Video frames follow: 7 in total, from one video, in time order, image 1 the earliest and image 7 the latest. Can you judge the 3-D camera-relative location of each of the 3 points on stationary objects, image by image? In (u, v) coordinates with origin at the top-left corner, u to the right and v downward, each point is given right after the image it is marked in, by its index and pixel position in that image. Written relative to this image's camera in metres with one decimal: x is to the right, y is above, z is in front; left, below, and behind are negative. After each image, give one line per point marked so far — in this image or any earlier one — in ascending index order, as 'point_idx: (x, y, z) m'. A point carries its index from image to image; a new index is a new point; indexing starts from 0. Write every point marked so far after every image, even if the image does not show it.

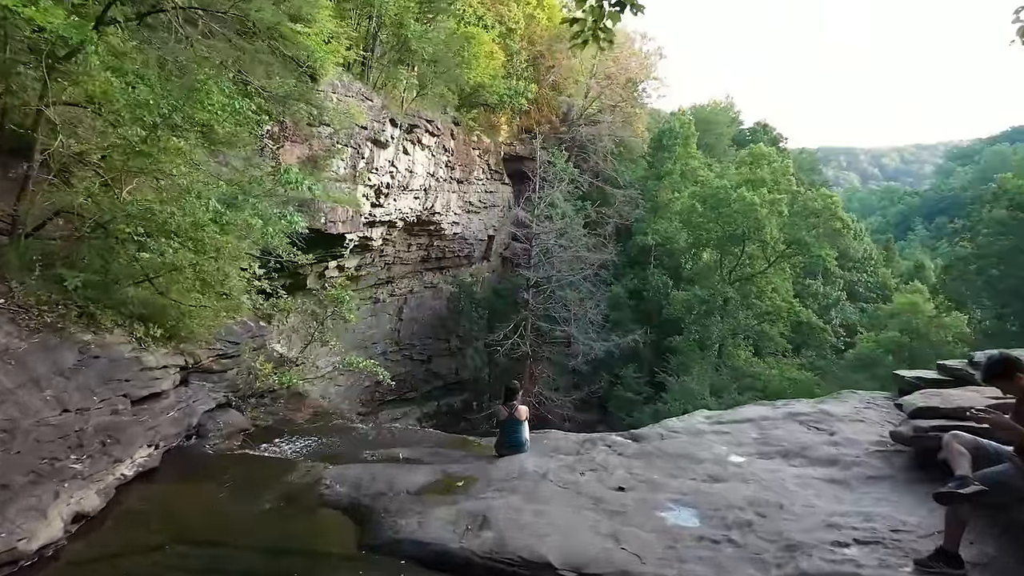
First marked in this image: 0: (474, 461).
0: (-0.2, -1.2, +5.5) m
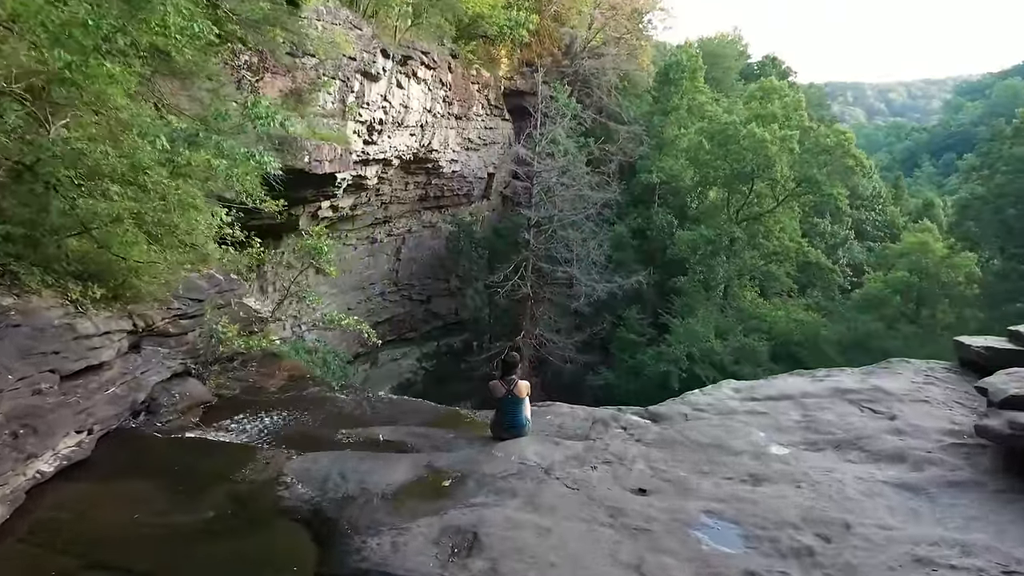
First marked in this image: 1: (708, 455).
0: (-0.3, -0.9, +4.7) m
1: (+1.0, -0.8, +4.1) m
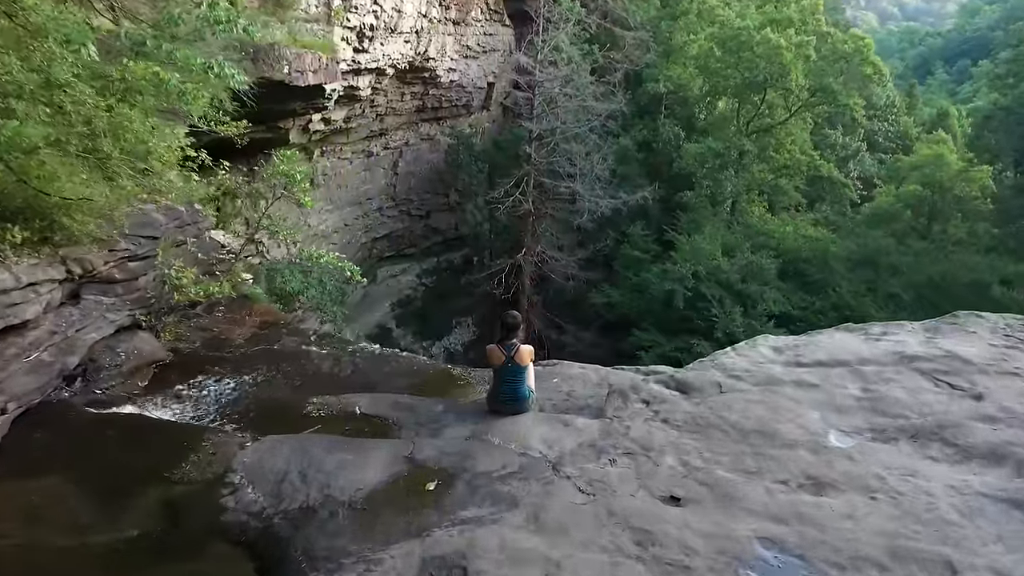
0: (-0.3, -0.7, +3.9) m
1: (+1.0, -0.6, +3.4) m
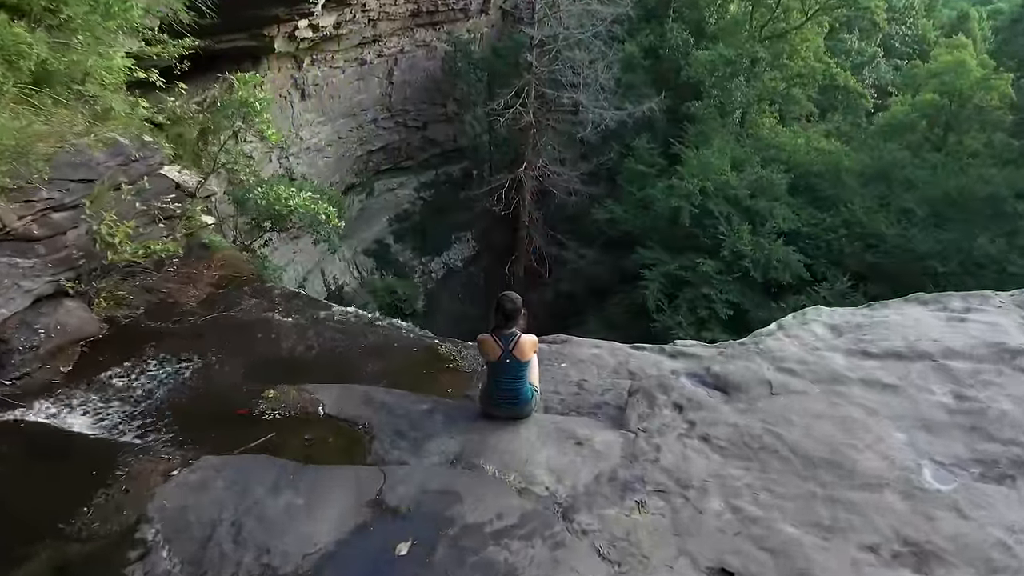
0: (-0.3, -0.6, +3.2) m
1: (+1.0, -0.6, +2.6) m
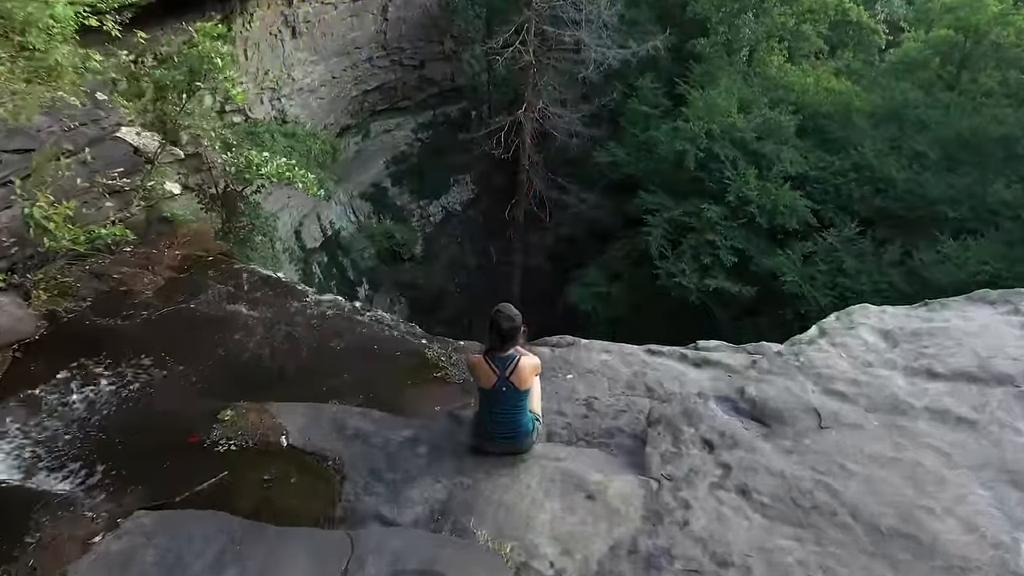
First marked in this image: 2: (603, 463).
0: (-0.3, -0.6, +2.6) m
1: (+1.0, -0.7, +2.1) m
2: (+0.3, -0.6, +2.6) m
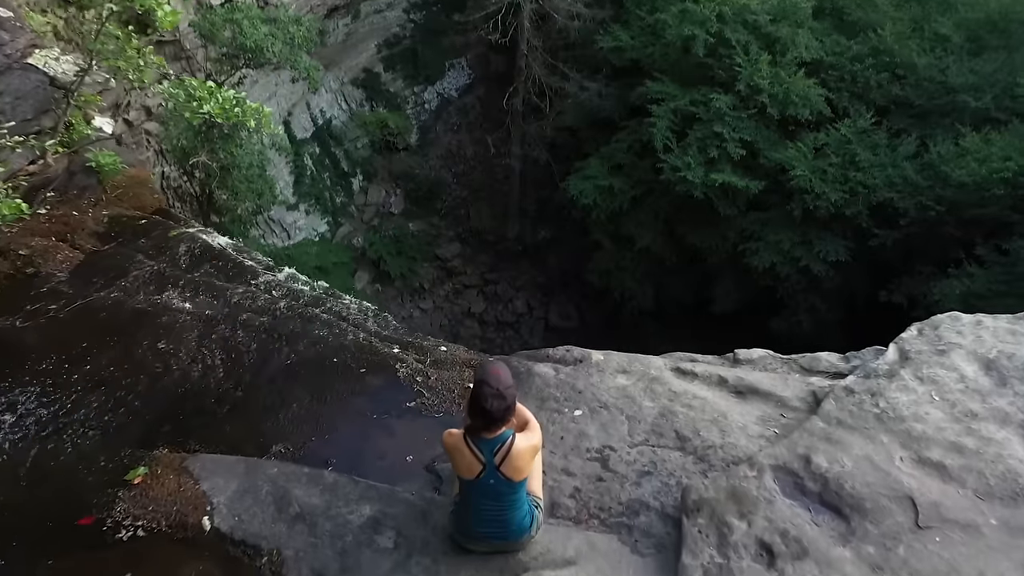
0: (-0.3, -0.7, +2.0) m
1: (+1.0, -0.9, +1.4) m
2: (+0.3, -0.7, +2.0) m
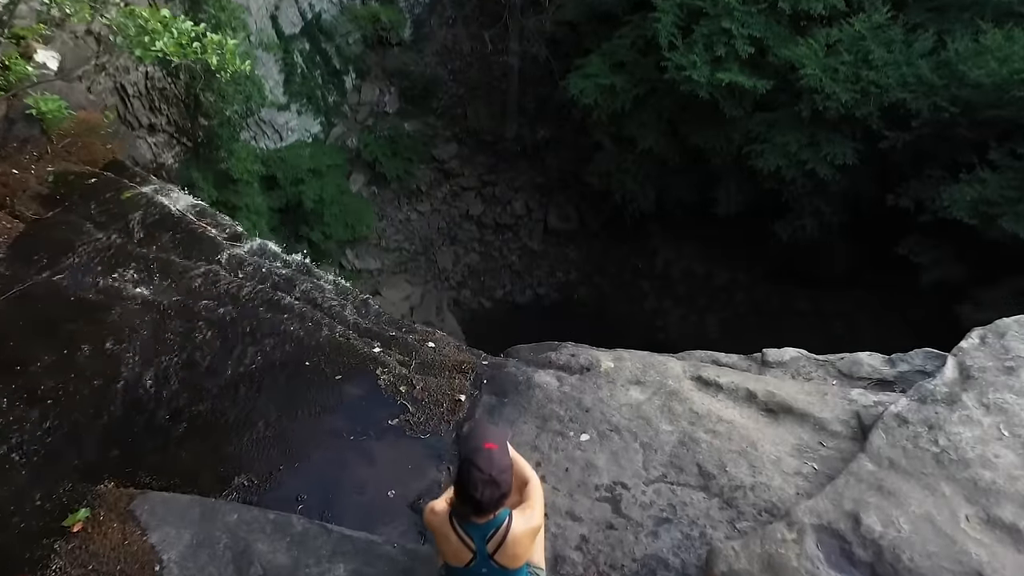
0: (-0.3, -0.8, +1.7) m
1: (+1.0, -1.1, +1.2) m
2: (+0.3, -0.8, +1.7) m
